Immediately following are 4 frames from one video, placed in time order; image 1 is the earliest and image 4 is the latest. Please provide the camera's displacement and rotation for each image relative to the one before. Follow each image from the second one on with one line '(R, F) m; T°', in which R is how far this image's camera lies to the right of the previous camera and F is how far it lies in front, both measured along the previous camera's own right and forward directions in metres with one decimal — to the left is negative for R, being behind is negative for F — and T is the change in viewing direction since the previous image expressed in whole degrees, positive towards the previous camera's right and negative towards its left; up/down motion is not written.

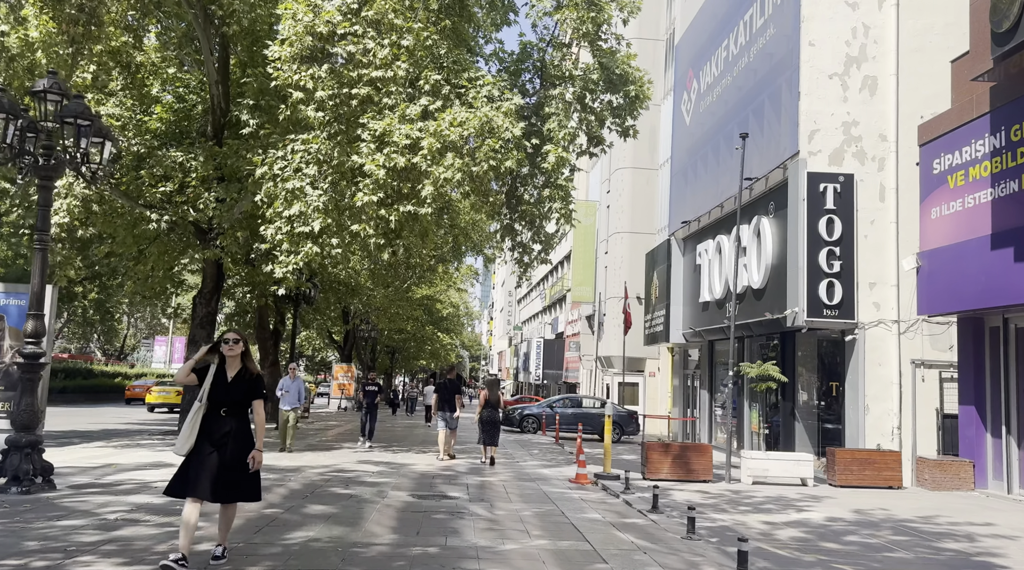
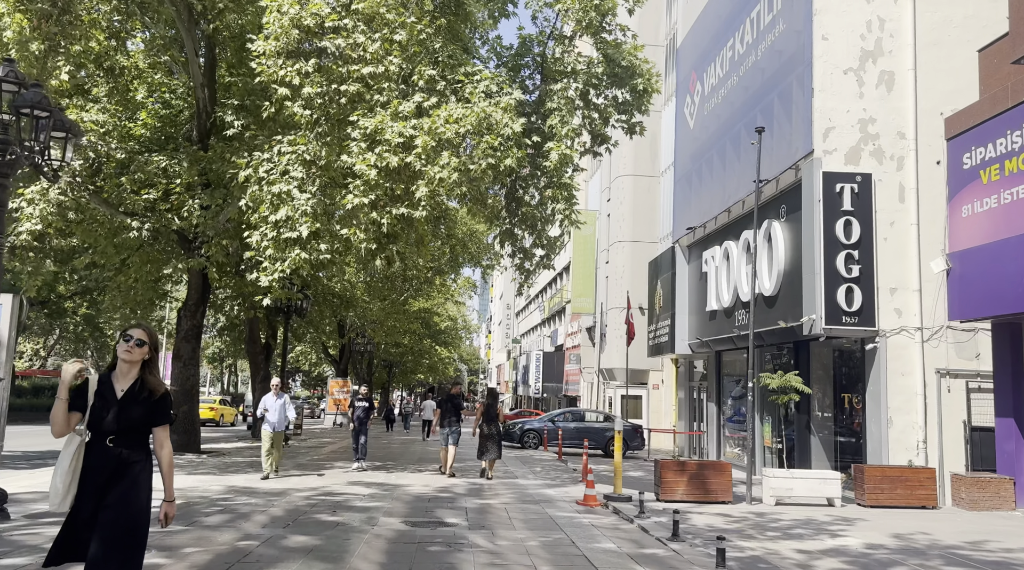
(0.0, +0.9) m; 0°
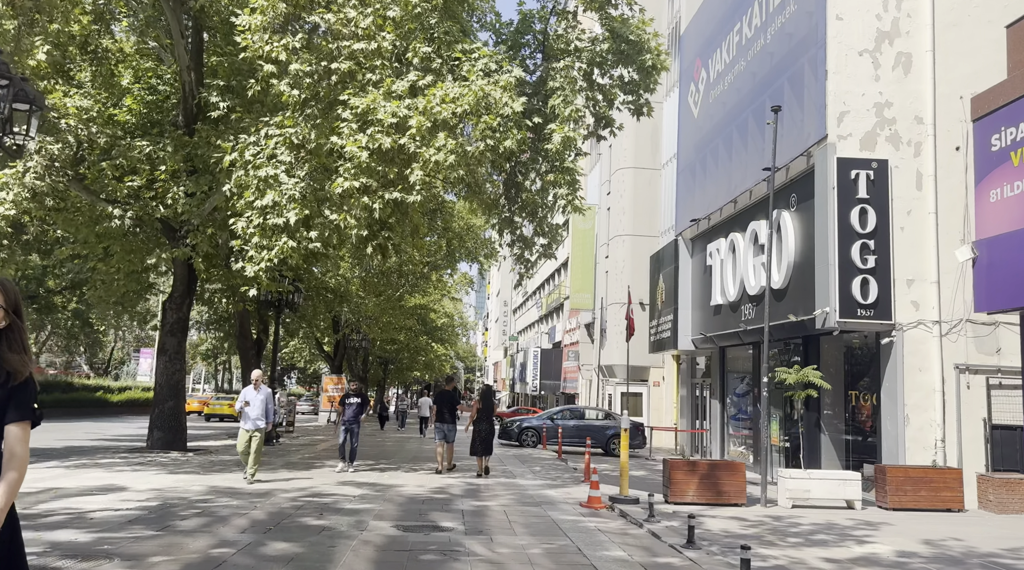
(0.0, +0.7) m; 0°
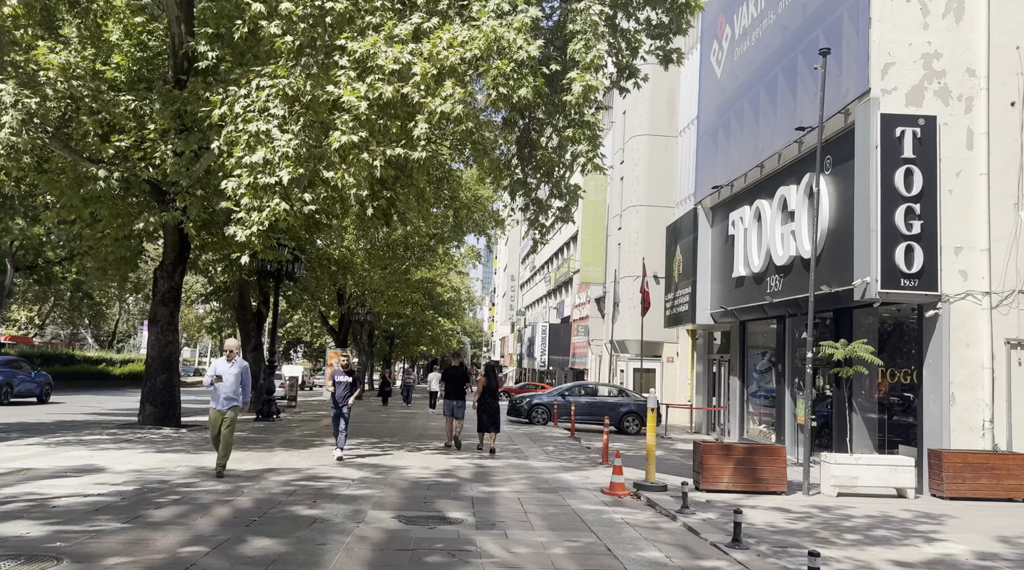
(-0.1, +1.1) m; 0°
